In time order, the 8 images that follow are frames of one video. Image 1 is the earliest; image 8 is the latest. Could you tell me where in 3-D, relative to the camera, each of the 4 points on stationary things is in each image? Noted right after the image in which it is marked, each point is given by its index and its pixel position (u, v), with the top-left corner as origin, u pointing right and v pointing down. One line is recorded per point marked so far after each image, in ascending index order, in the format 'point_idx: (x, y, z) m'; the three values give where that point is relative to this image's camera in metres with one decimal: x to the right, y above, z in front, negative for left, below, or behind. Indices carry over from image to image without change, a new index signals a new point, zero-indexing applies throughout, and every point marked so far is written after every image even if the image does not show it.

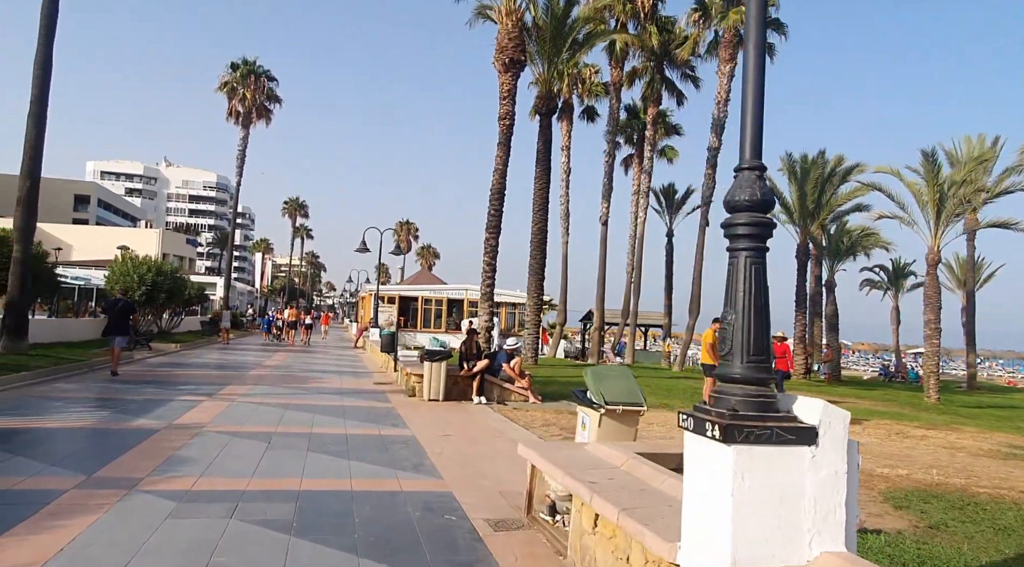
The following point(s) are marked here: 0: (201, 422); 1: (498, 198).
0: (-3.7, -1.7, +9.3) m
1: (-0.3, +2.1, +18.9) m
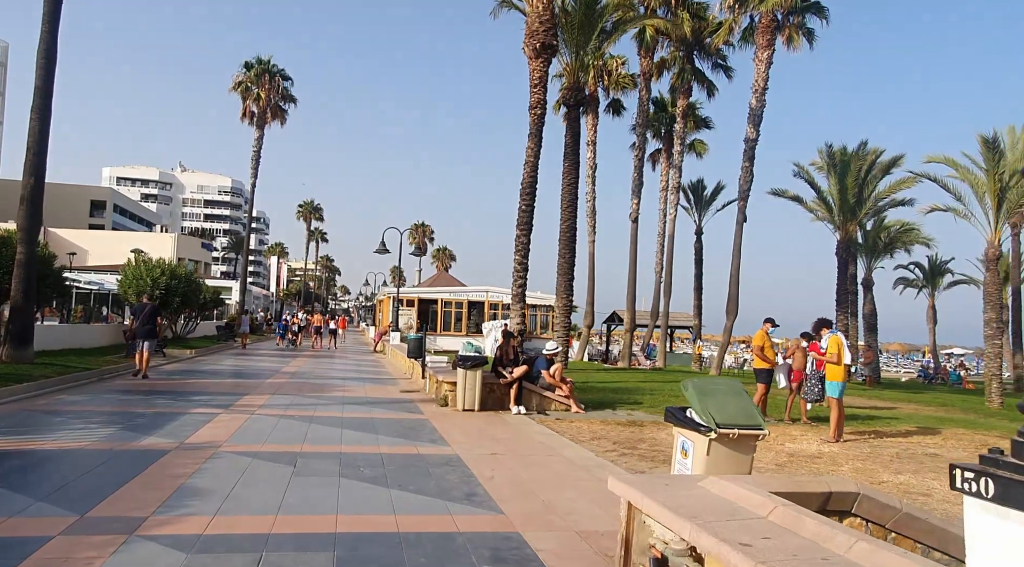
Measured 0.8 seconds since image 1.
0: (-3.1, -1.7, +8.2) m
1: (+0.4, +2.1, +17.8) m
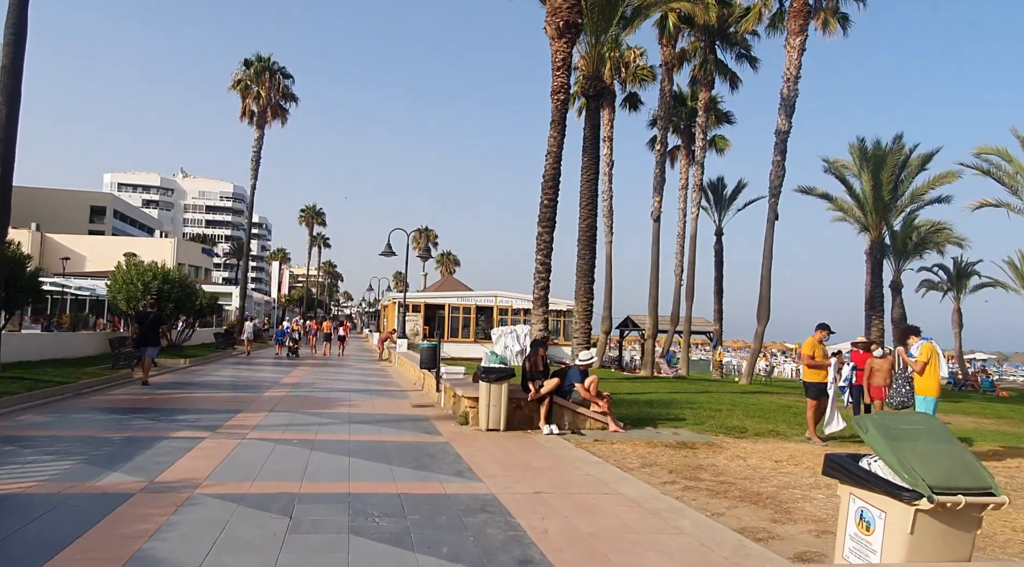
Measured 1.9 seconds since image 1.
0: (-2.7, -1.7, +6.7) m
1: (+0.9, +2.1, +16.2) m
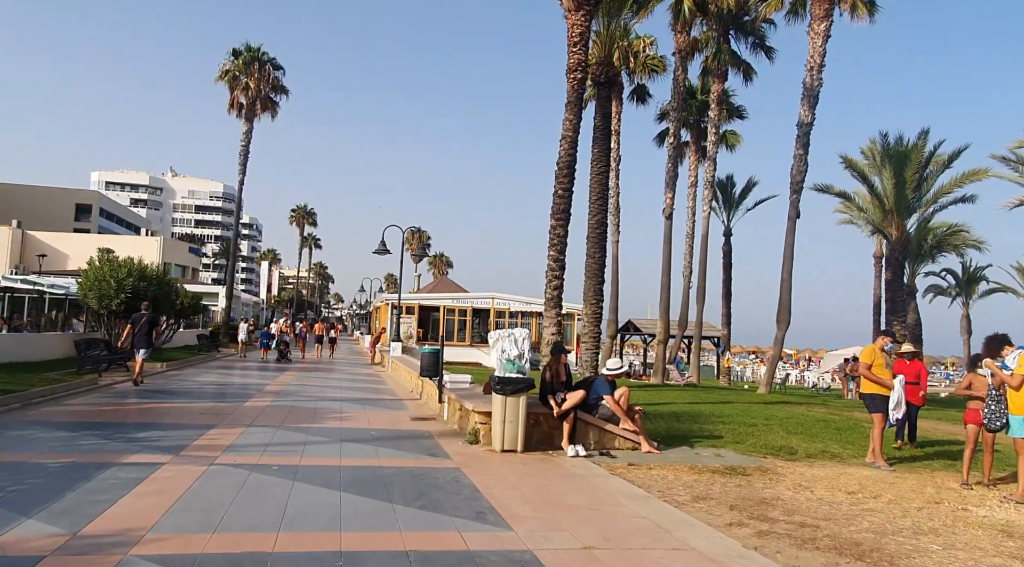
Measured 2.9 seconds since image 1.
0: (-2.4, -1.6, +5.0) m
1: (+1.1, +2.1, +14.6) m
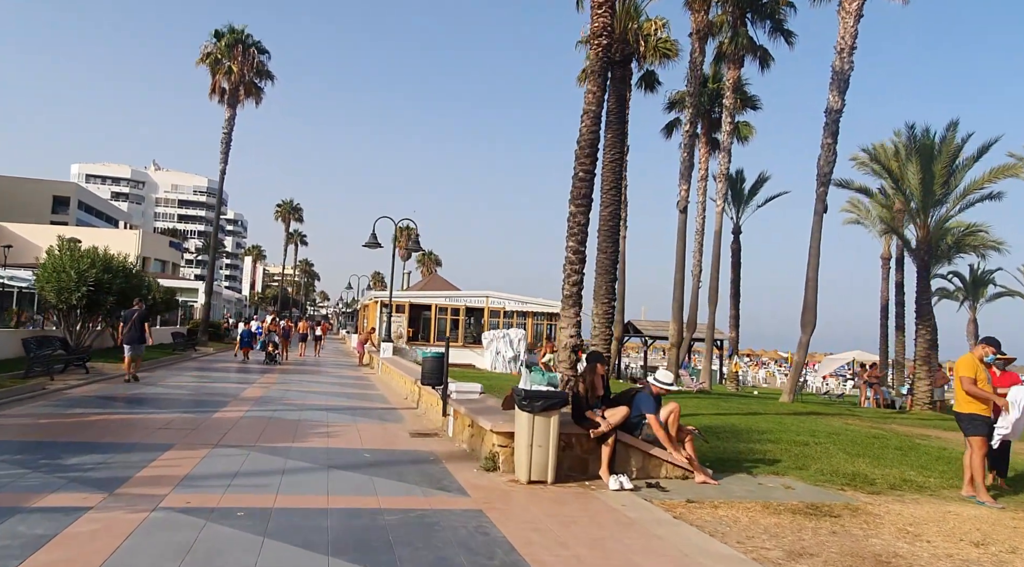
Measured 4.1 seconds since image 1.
0: (-2.1, -1.5, +3.2) m
1: (+1.3, +2.2, +12.8) m
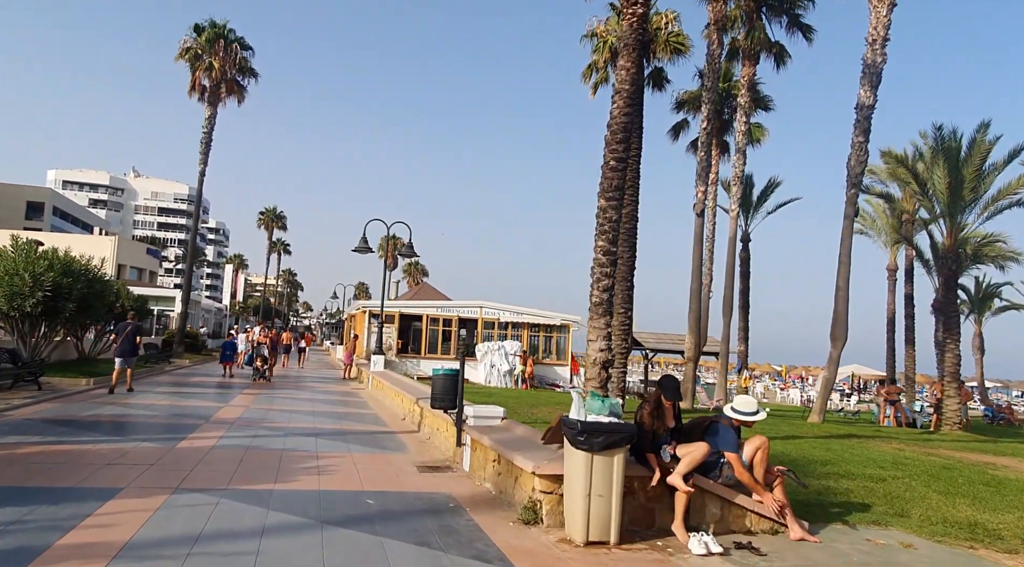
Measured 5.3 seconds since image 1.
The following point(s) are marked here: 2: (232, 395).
0: (-1.6, -1.4, +1.4) m
1: (+1.6, +2.1, +11.2) m
2: (-6.5, -2.6, +18.2) m
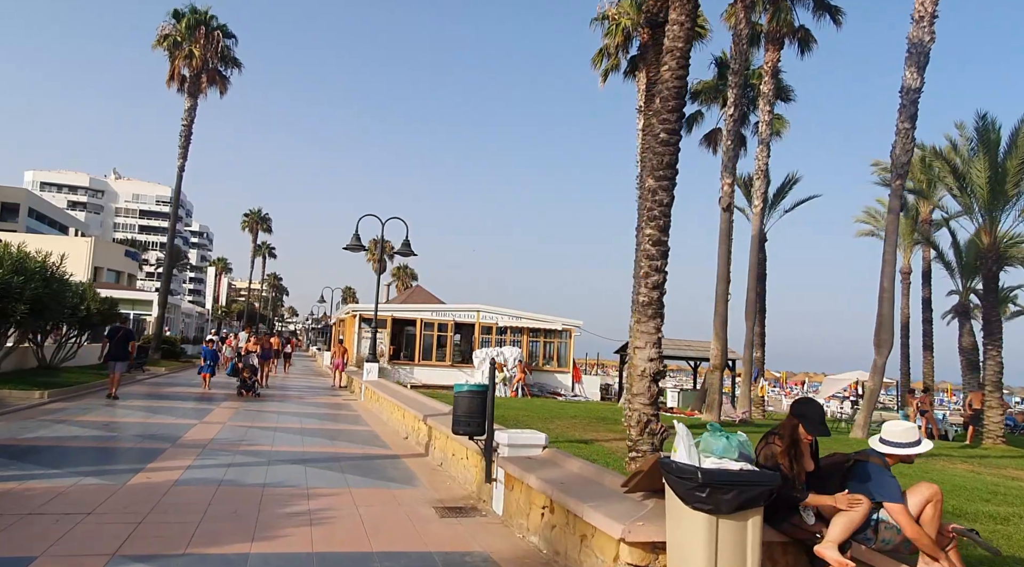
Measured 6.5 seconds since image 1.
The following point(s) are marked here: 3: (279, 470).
0: (-1.1, -1.3, -0.5) m
1: (+2.0, +2.1, +9.3) m
2: (-6.2, -2.6, +16.1) m
3: (-2.7, -2.1, +8.9) m
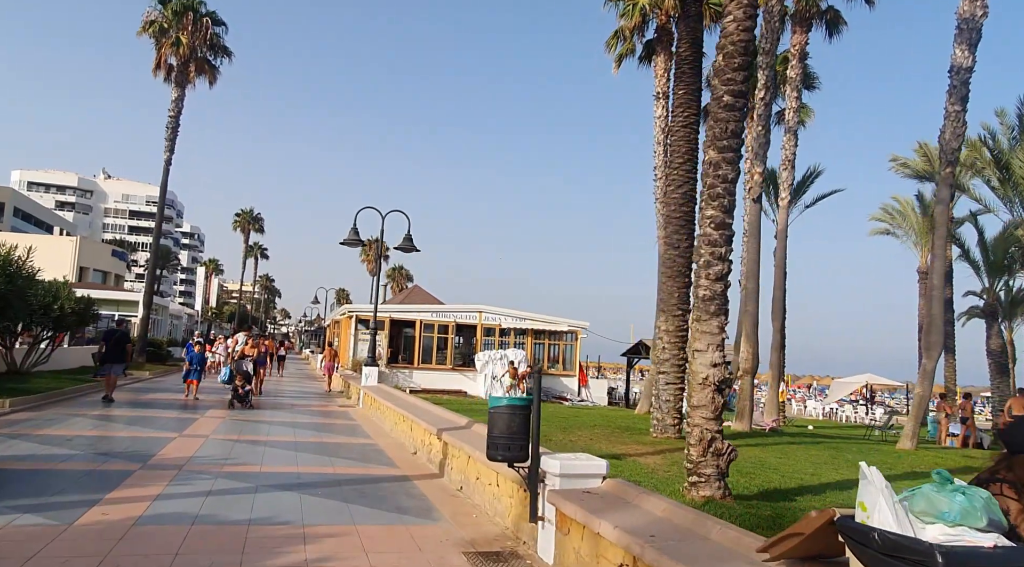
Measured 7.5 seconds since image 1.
0: (-0.6, -1.1, -2.0) m
1: (+2.3, +2.2, +7.8) m
2: (-6.0, -2.5, +14.6) m
3: (-2.3, -2.0, +7.3) m
